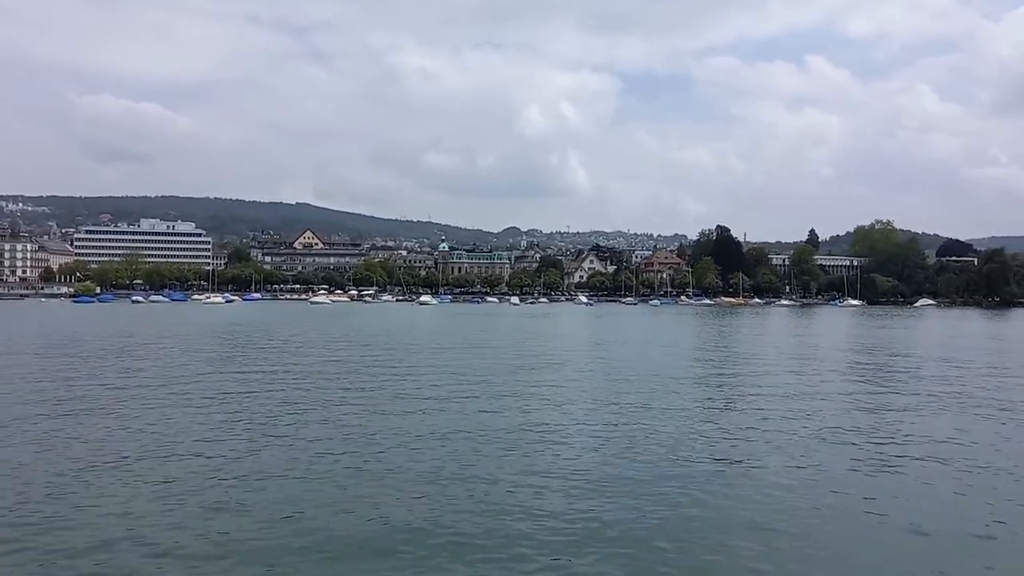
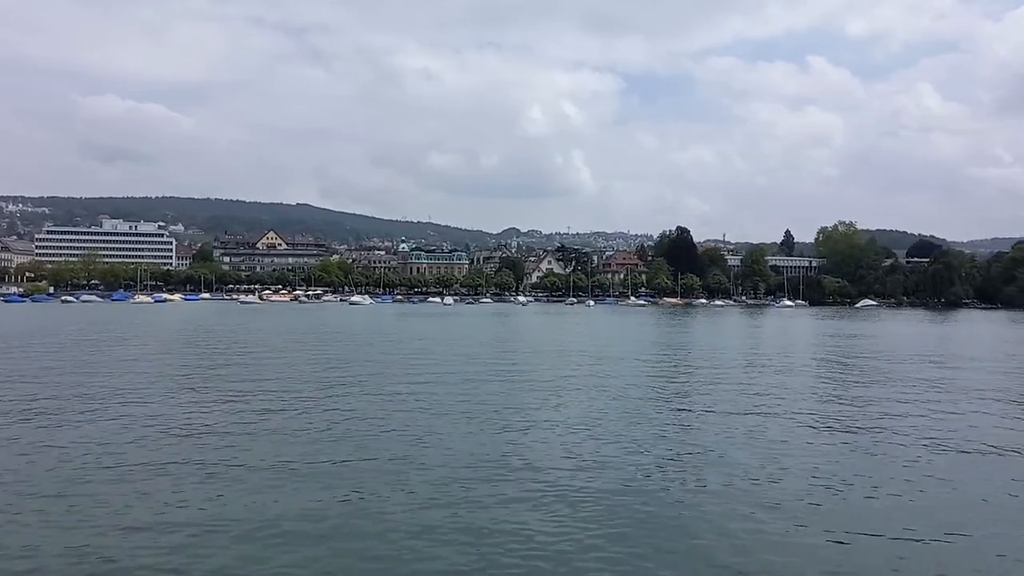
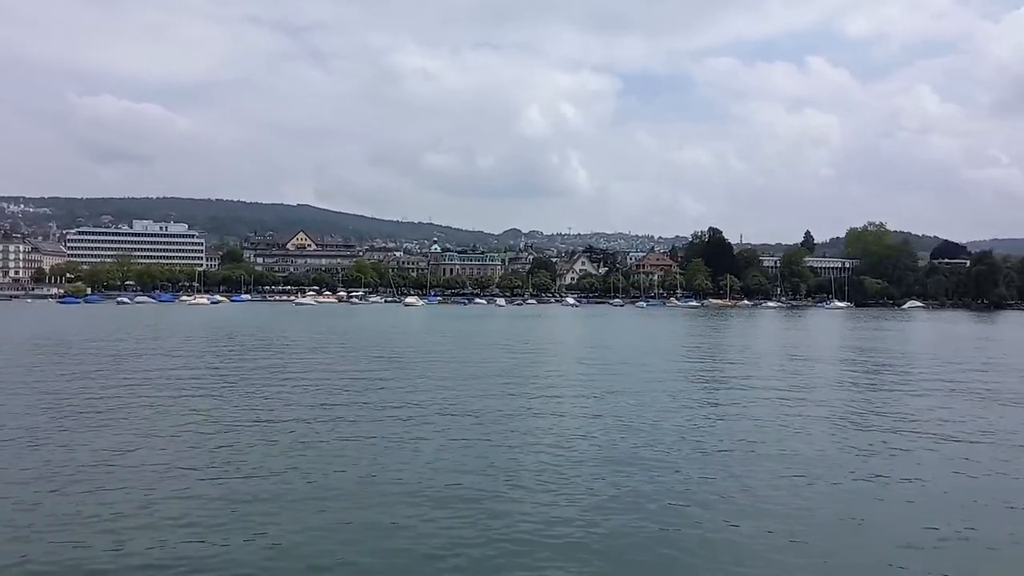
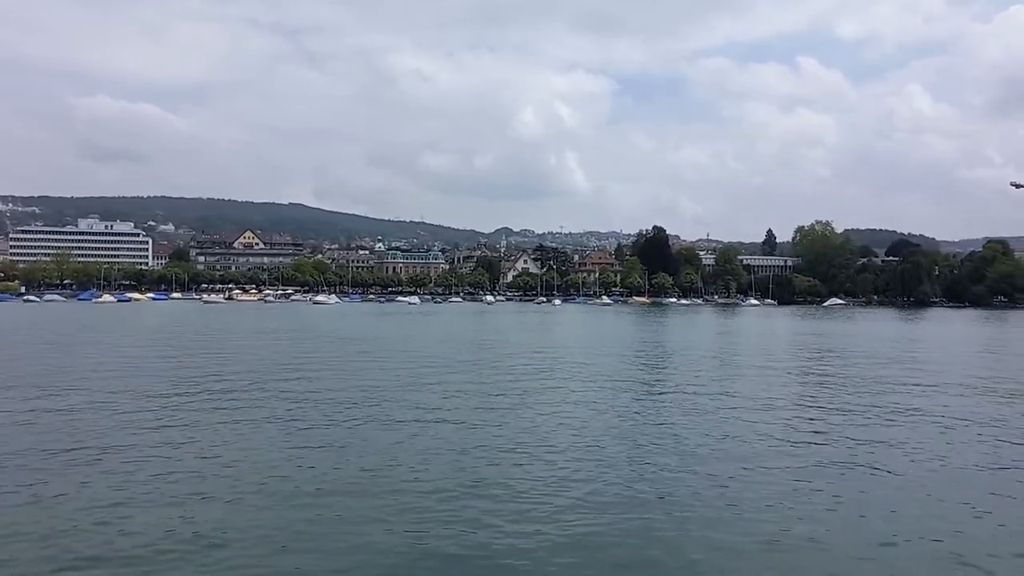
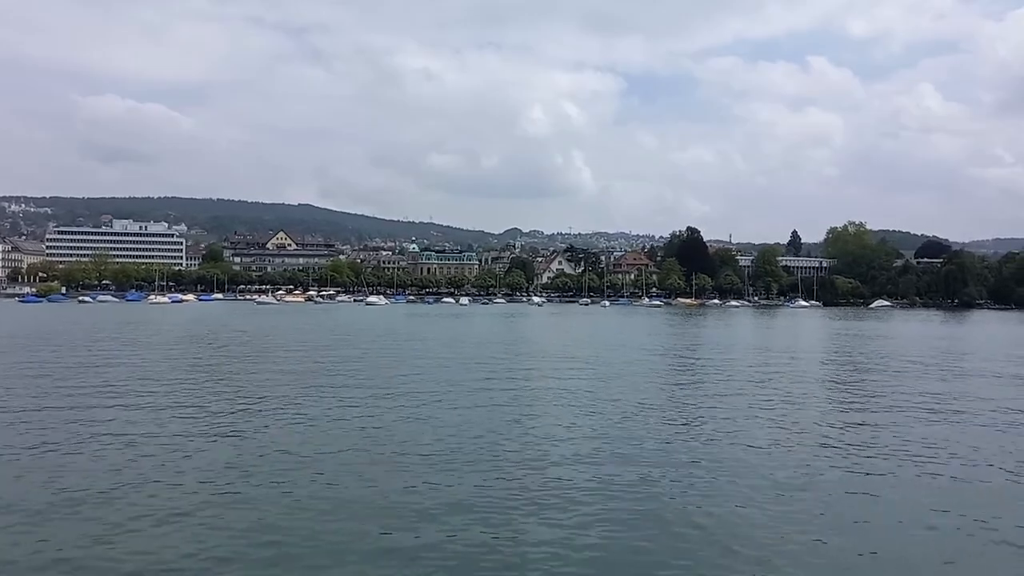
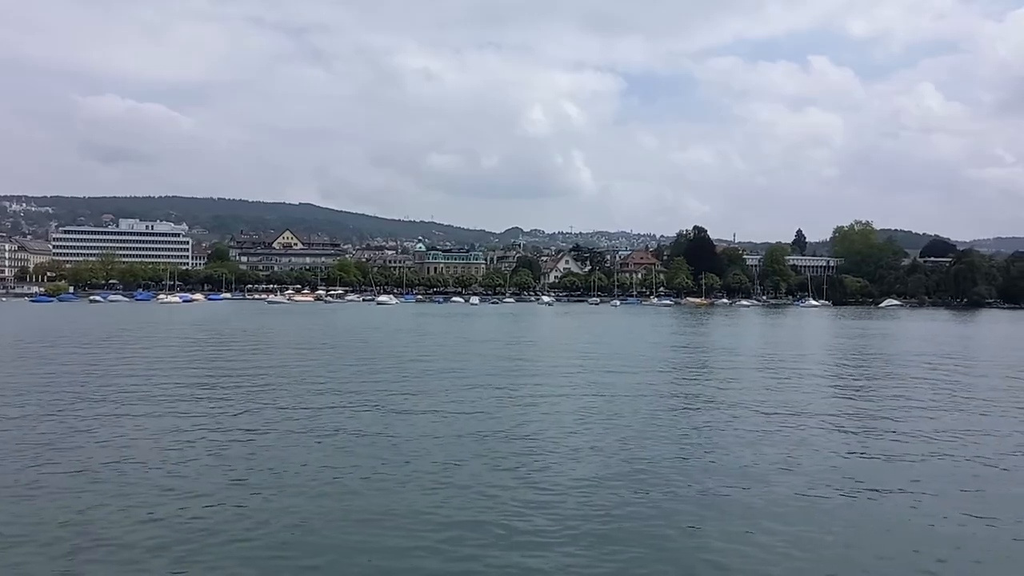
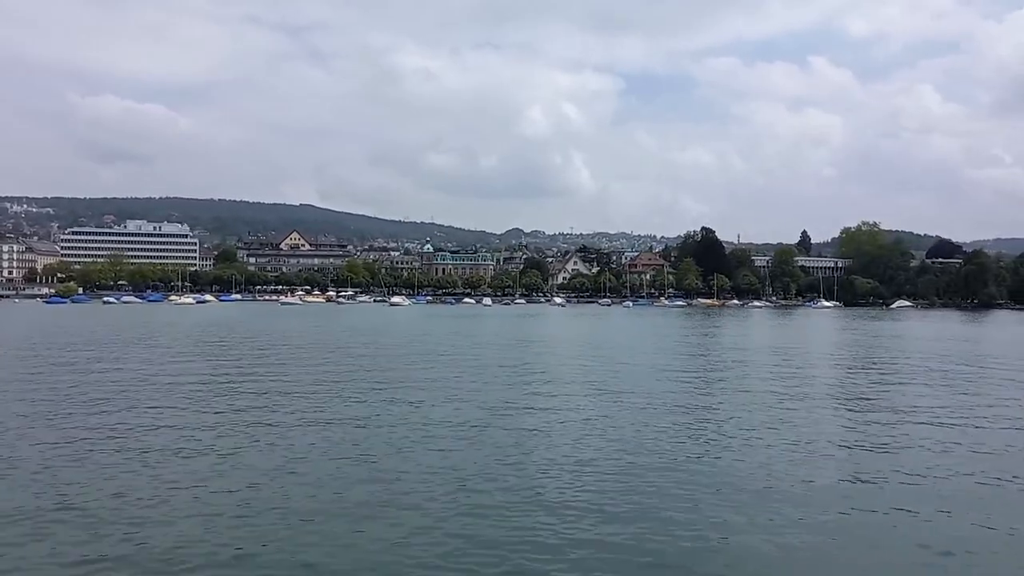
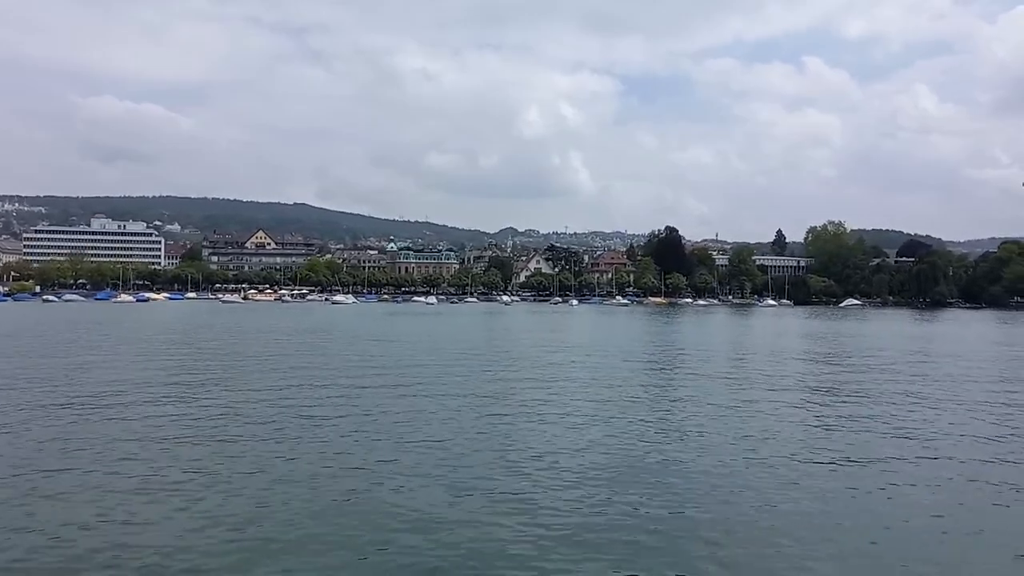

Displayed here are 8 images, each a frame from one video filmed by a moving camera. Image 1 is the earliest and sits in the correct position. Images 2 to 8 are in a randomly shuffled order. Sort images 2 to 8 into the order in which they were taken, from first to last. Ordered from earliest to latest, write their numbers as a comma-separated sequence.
3, 7, 6, 5, 2, 8, 4
